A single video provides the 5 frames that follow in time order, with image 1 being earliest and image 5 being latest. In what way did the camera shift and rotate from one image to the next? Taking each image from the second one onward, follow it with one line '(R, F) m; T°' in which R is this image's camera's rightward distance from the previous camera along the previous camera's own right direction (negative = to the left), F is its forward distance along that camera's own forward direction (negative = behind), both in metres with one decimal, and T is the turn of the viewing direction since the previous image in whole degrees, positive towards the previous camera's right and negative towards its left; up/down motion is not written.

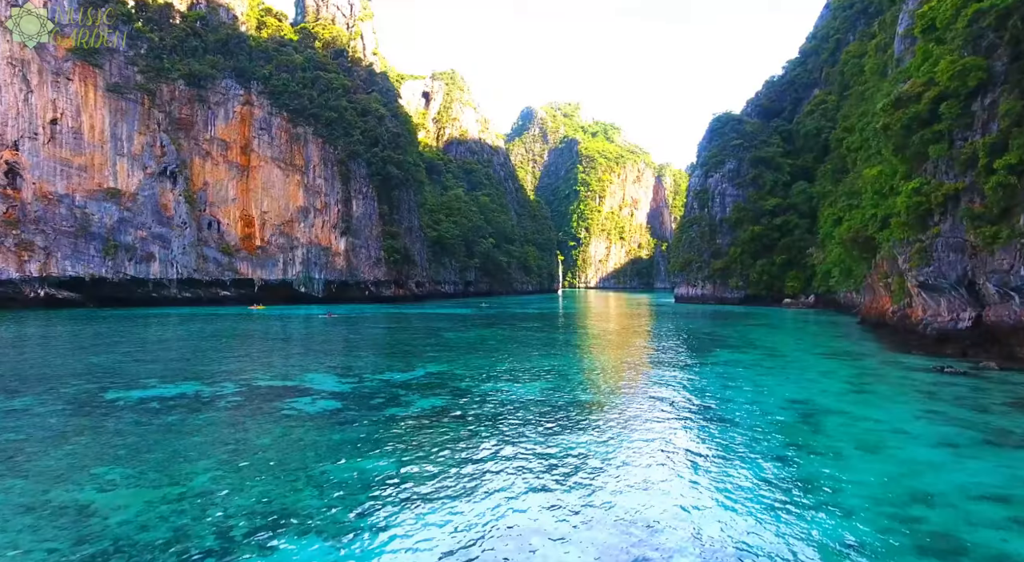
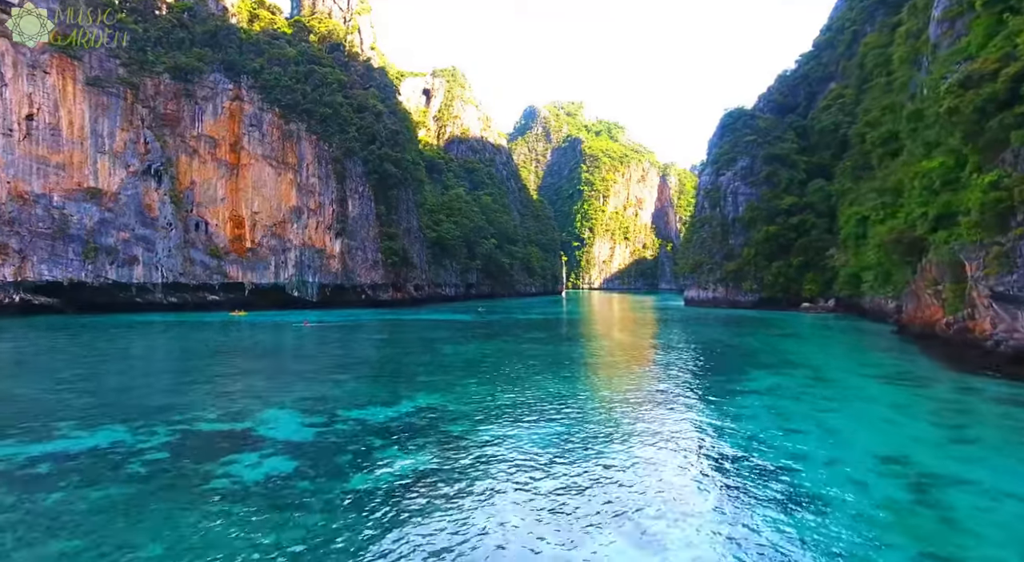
(0.0, +1.7) m; 0°
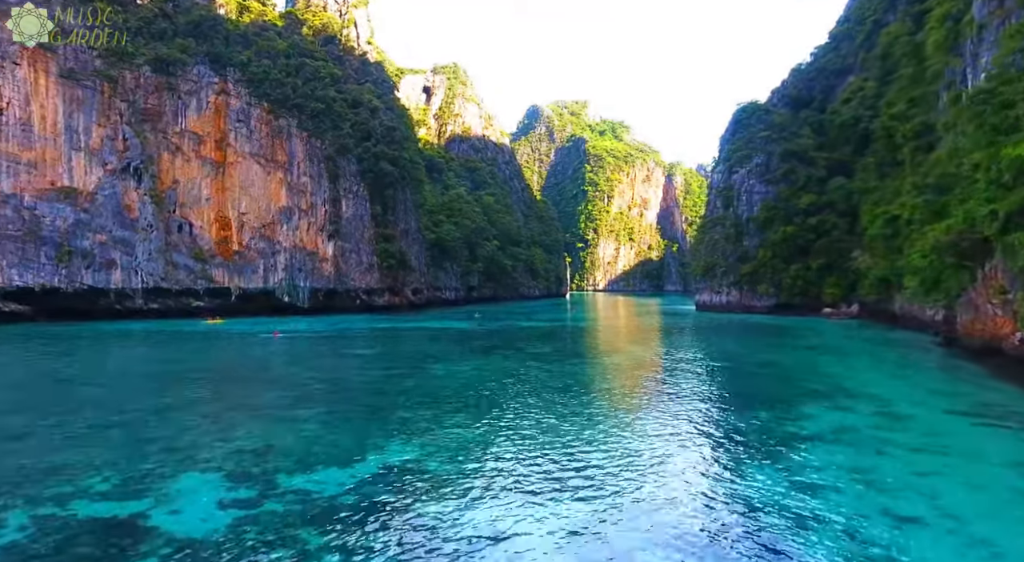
(0.0, +1.9) m; 0°
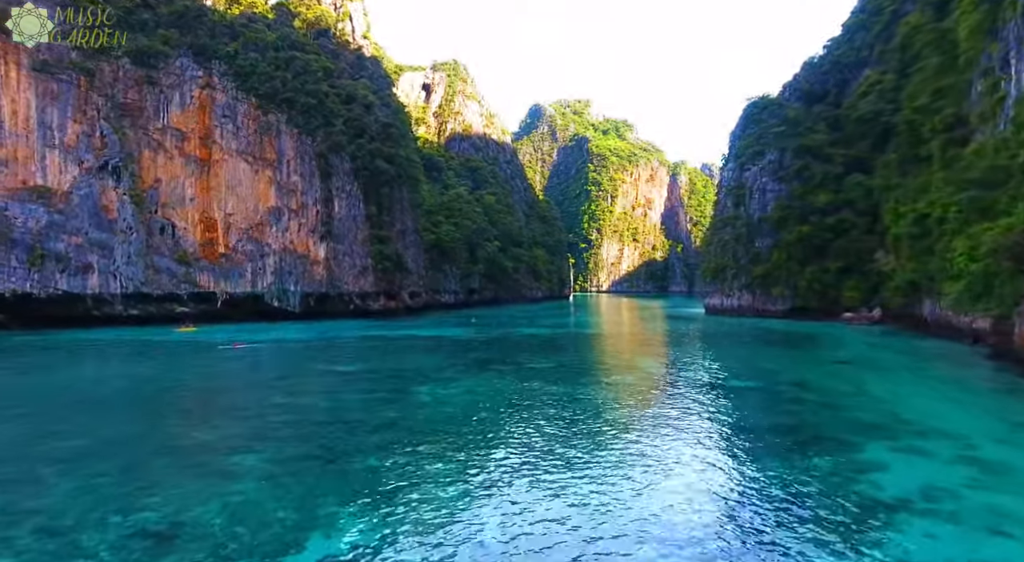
(+0.1, +1.6) m; 0°
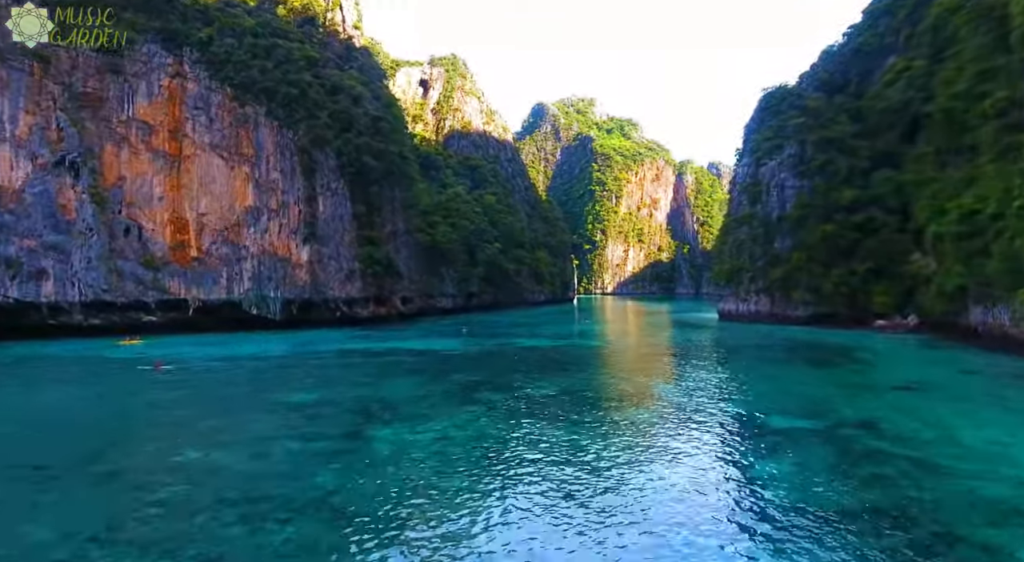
(+0.2, +2.5) m; 0°
